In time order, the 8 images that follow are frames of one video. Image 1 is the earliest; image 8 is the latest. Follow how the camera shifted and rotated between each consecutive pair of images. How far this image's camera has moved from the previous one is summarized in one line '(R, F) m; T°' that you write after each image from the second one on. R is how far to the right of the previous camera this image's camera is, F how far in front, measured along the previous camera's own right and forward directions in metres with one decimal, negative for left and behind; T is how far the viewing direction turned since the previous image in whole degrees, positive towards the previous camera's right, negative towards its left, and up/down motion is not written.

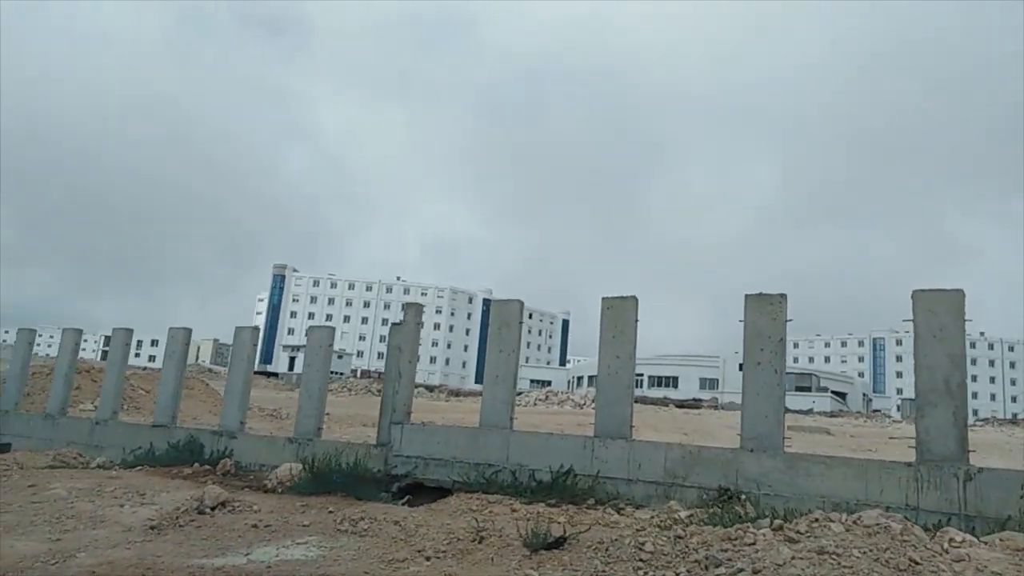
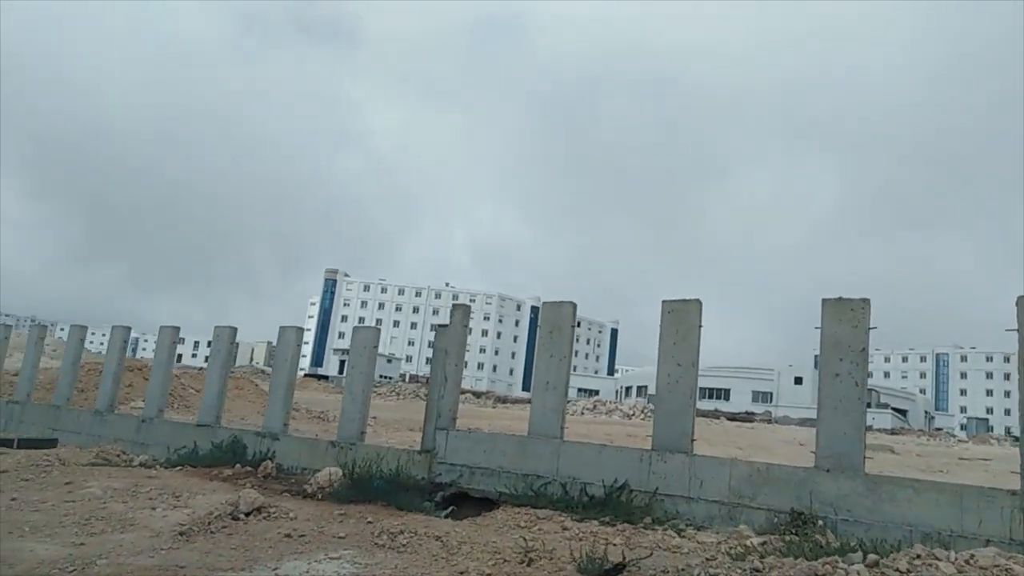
(-0.1, +0.6) m; -4°
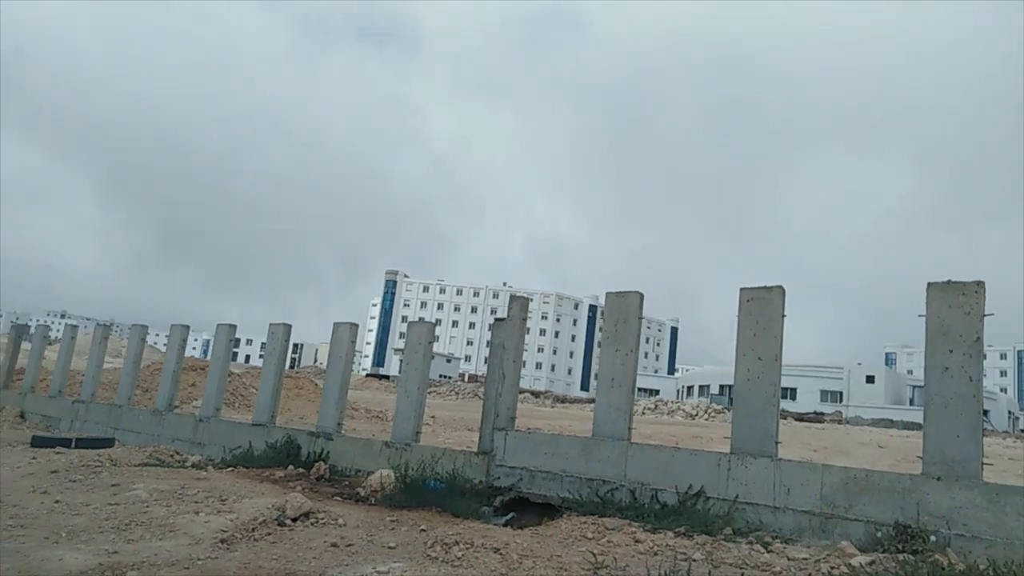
(0.0, +0.6) m; -4°
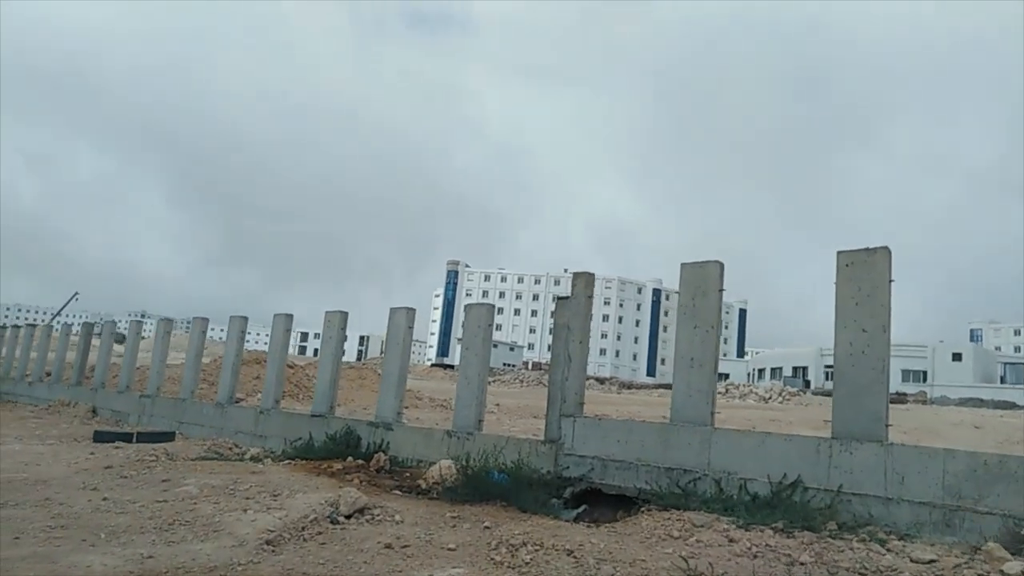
(0.0, +0.7) m; -5°
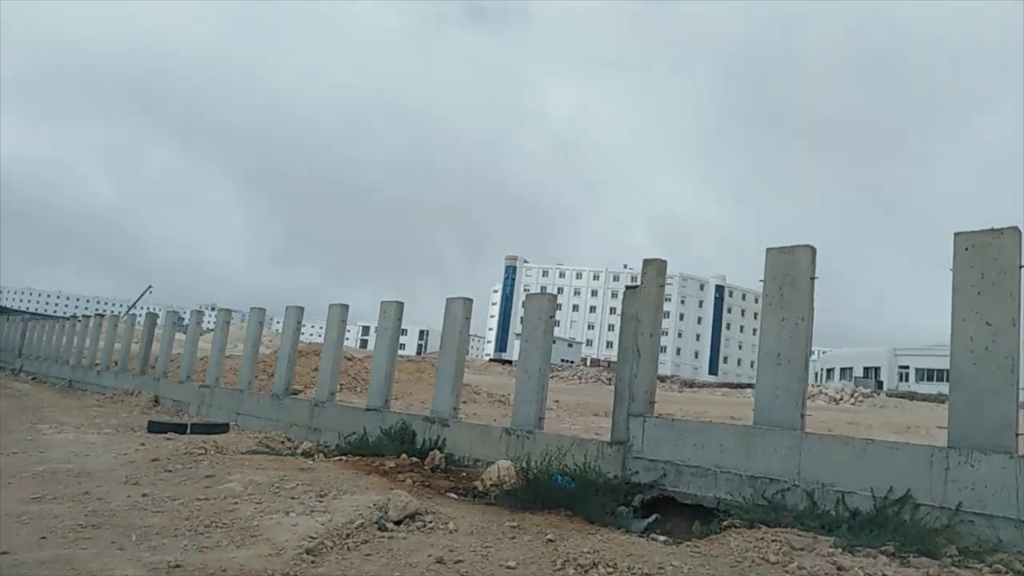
(-0.1, +0.7) m; -4°
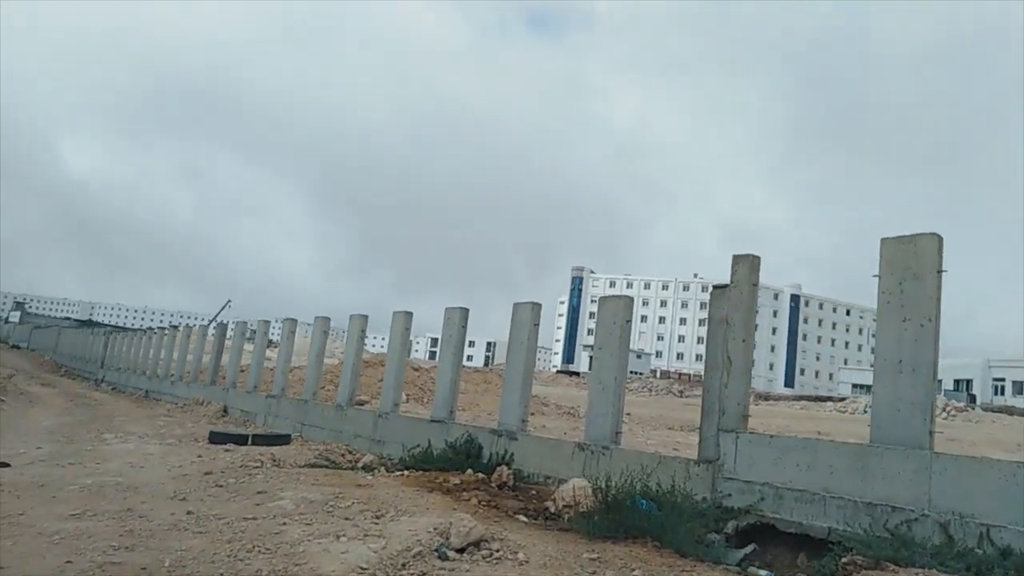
(-0.1, +0.7) m; -5°
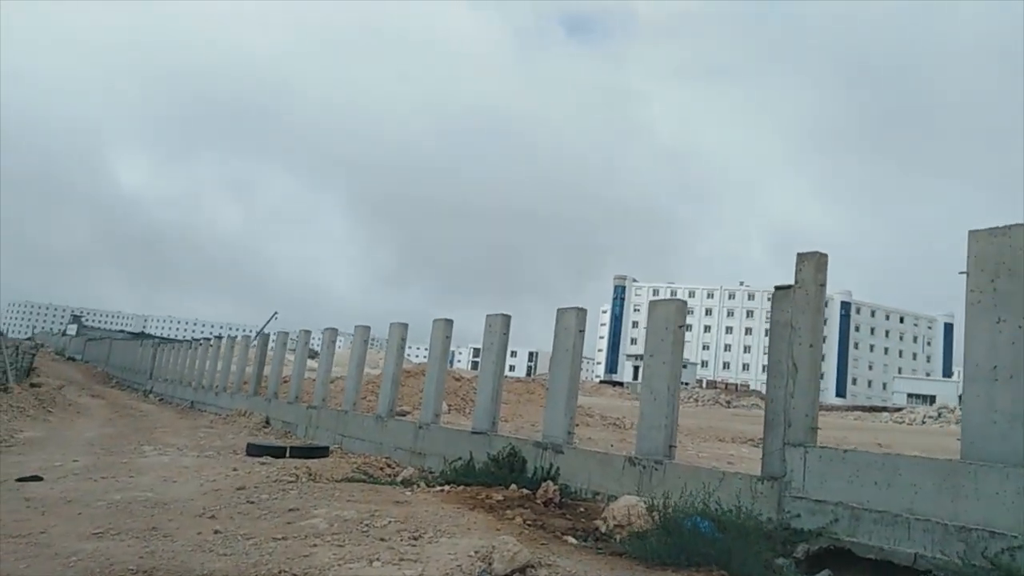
(0.0, +0.5) m; -3°
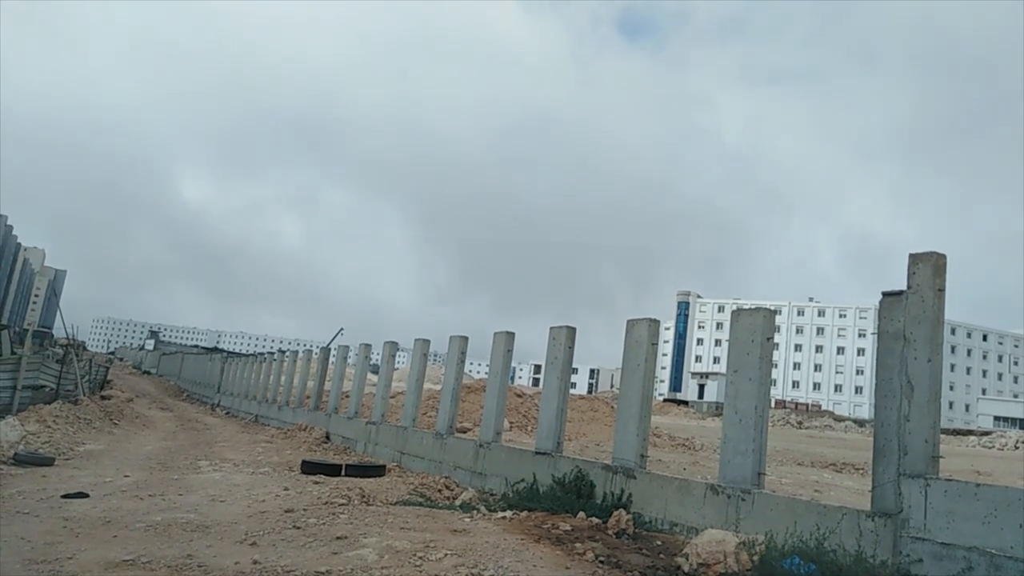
(-0.1, +0.7) m; -5°
